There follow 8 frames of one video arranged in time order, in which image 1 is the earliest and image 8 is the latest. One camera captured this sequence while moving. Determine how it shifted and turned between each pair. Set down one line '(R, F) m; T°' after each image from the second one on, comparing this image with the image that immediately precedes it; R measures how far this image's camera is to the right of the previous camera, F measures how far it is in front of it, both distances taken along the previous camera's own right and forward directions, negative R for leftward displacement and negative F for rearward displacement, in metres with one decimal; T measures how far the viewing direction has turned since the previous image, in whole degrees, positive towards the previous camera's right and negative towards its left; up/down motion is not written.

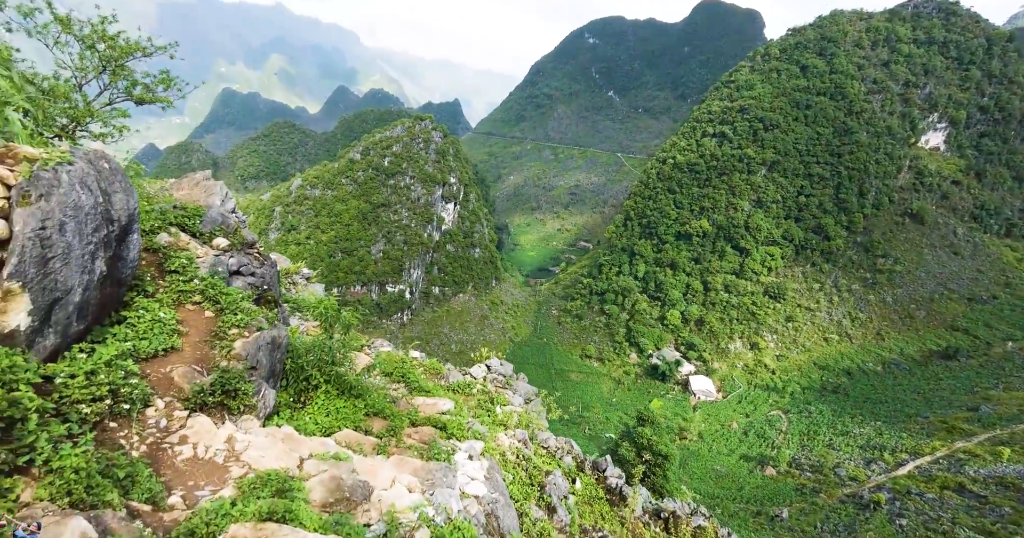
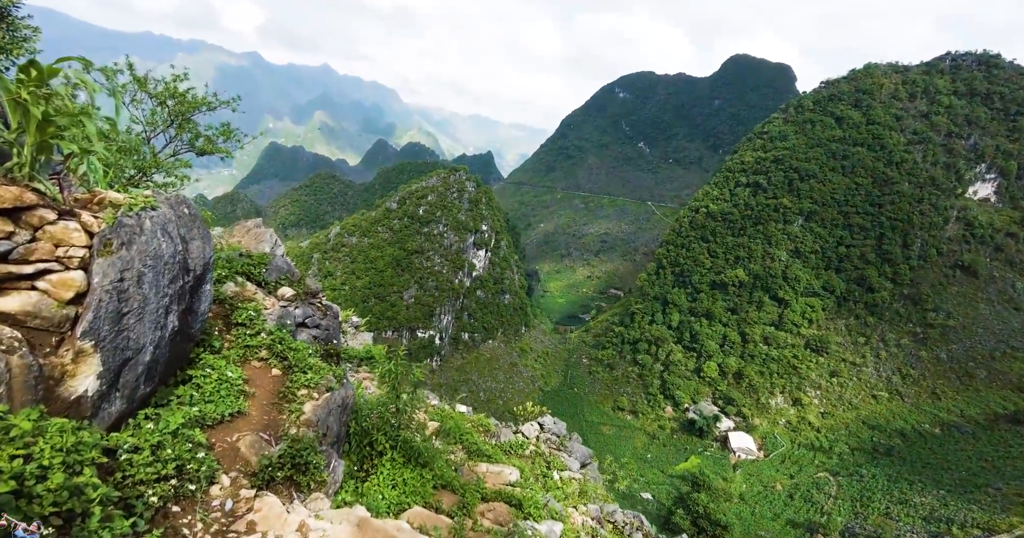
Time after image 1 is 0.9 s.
(-0.9, +0.7) m; -3°
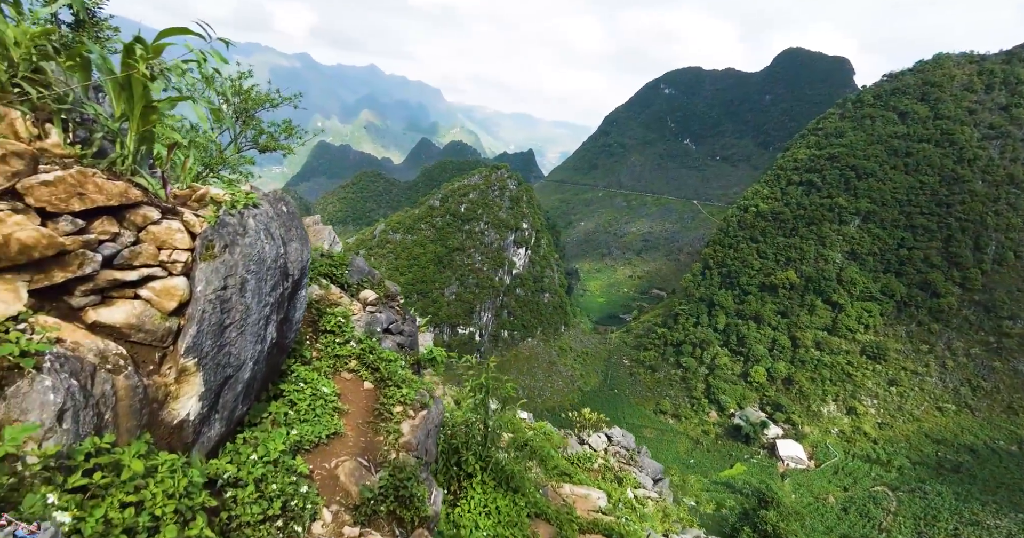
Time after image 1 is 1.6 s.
(-1.0, +0.8) m; -5°
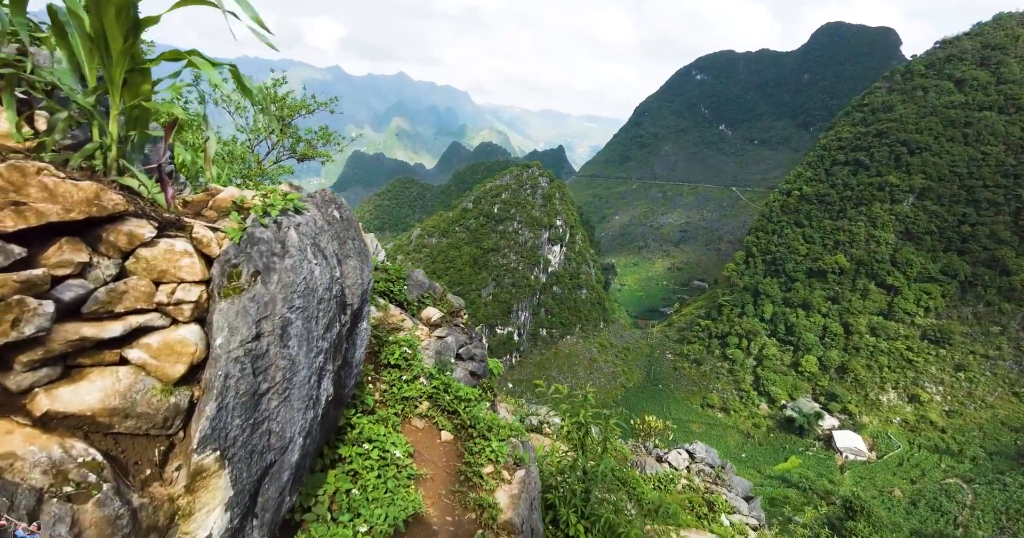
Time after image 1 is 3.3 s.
(-0.7, +1.4) m; -4°
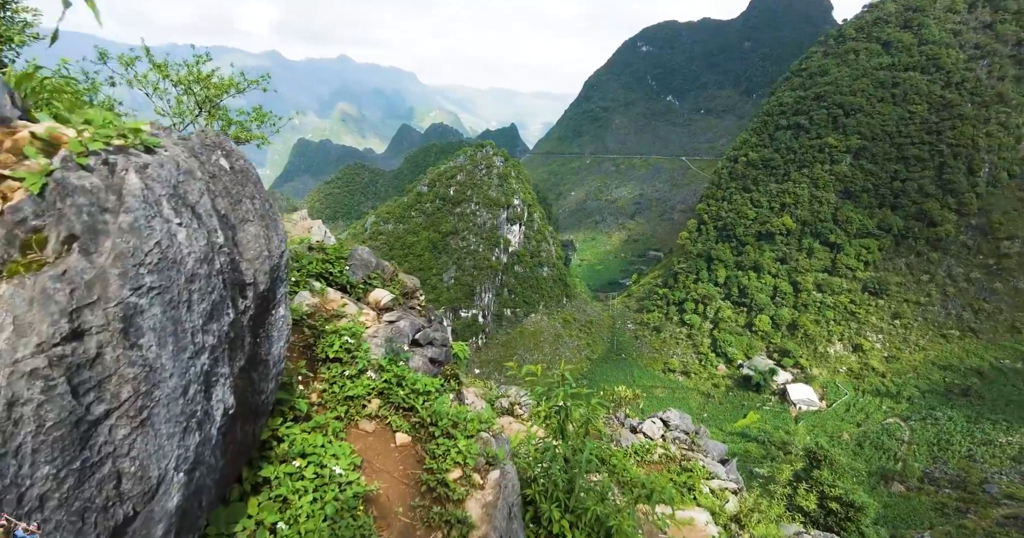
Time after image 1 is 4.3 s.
(0.0, +0.8) m; +4°
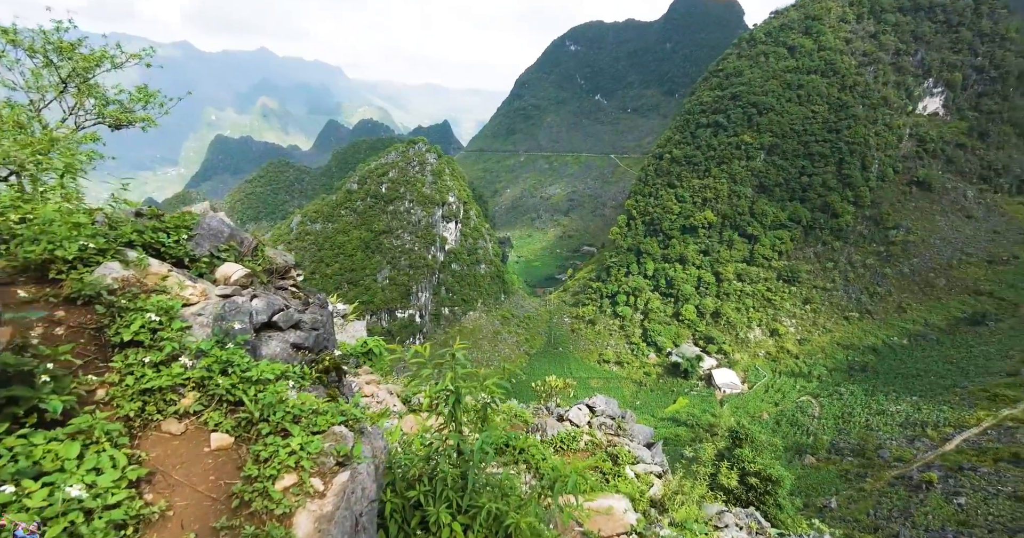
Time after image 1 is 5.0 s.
(+0.5, +0.7) m; +7°
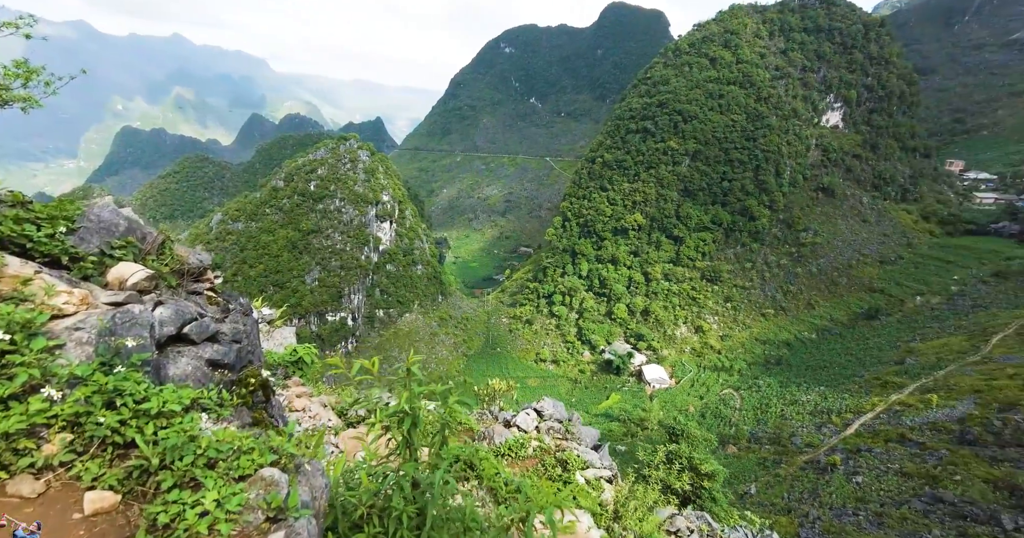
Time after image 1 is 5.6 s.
(-0.2, +0.6) m; +7°
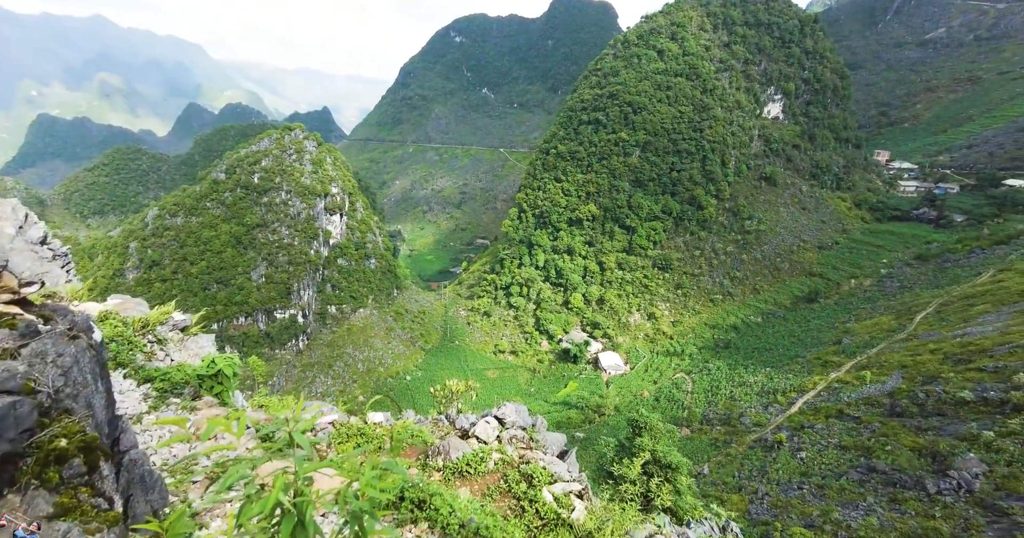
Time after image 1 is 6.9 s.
(0.0, +1.5) m; +5°
